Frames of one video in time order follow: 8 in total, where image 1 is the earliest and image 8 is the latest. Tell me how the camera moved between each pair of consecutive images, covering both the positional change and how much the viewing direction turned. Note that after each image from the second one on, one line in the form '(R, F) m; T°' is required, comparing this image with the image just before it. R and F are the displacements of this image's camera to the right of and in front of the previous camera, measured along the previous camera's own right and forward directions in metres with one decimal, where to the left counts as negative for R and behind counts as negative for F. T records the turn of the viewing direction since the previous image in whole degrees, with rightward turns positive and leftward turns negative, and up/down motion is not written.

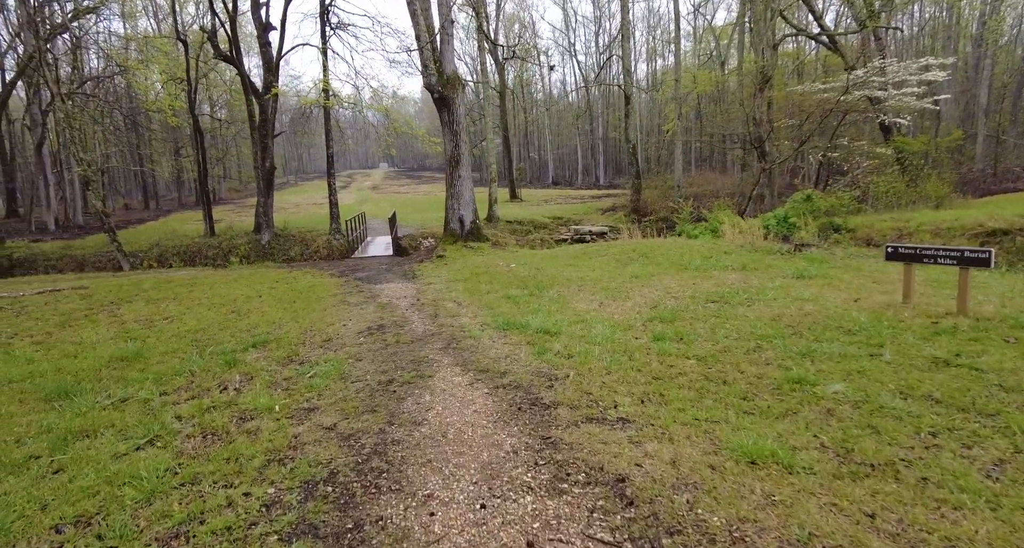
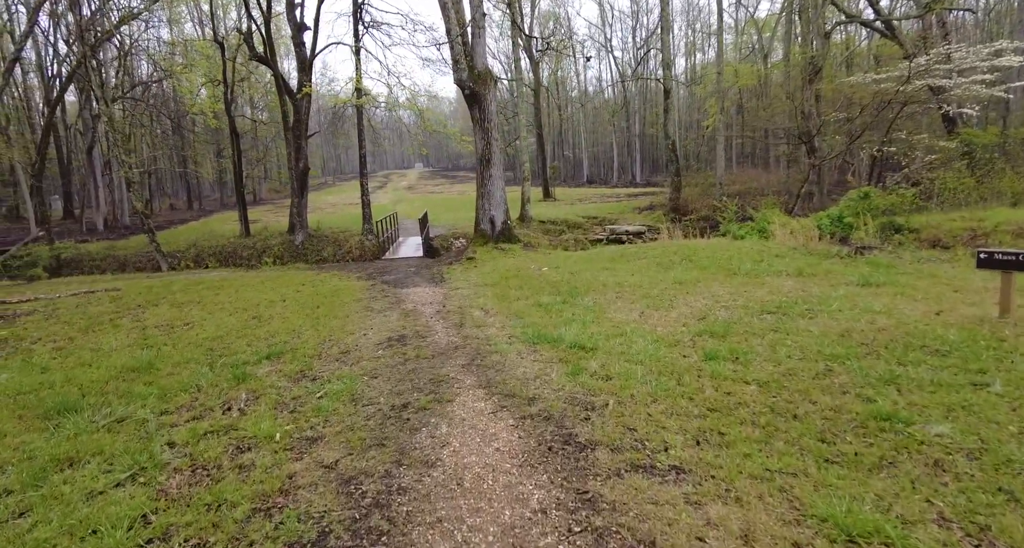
(0.0, +0.6) m; -3°
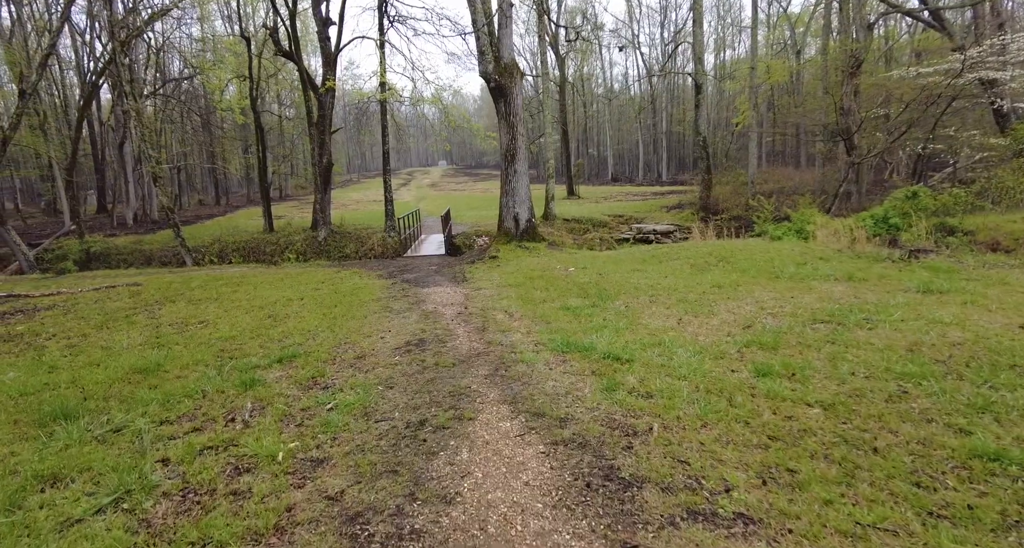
(-0.1, +0.5) m; -2°
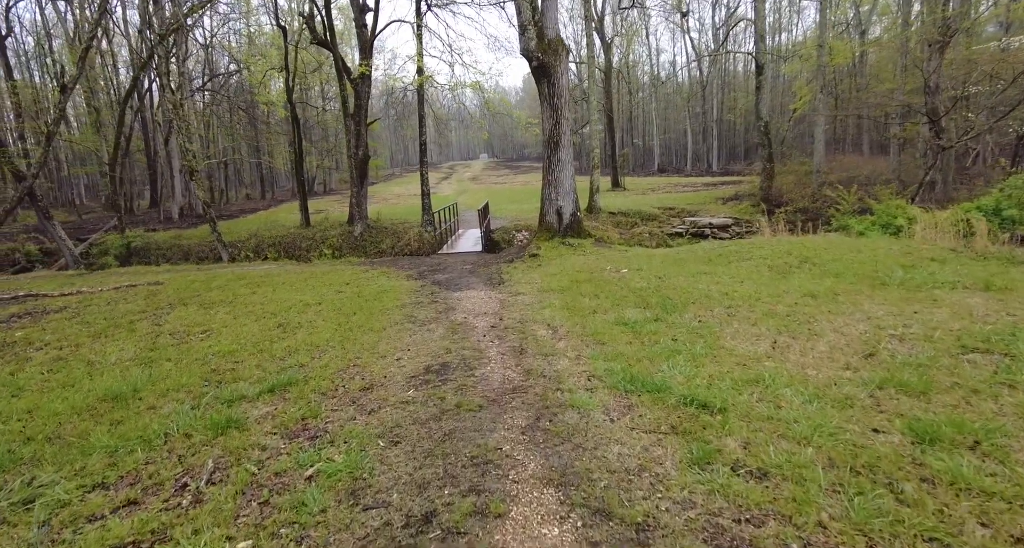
(0.0, +1.3) m; -4°
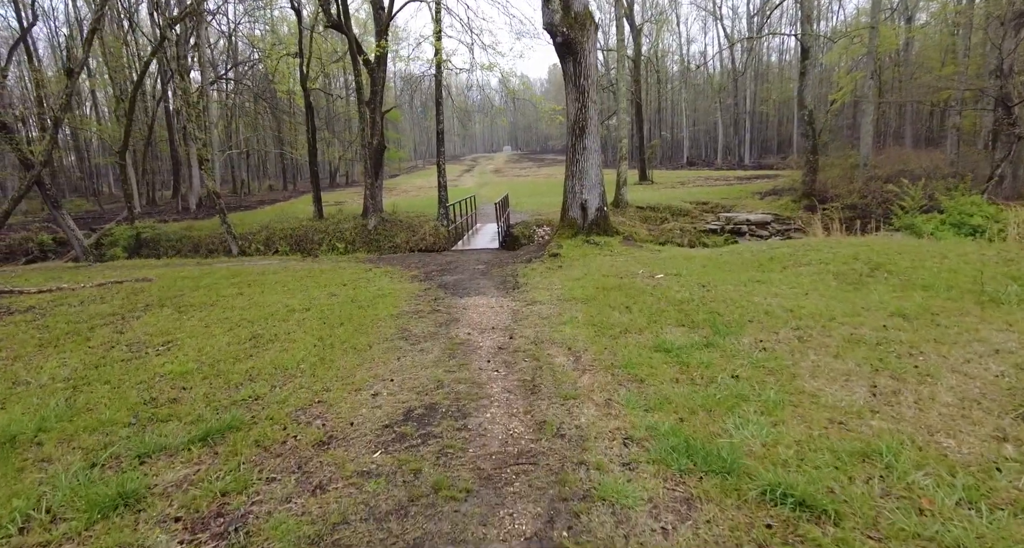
(+0.1, +1.2) m; -2°
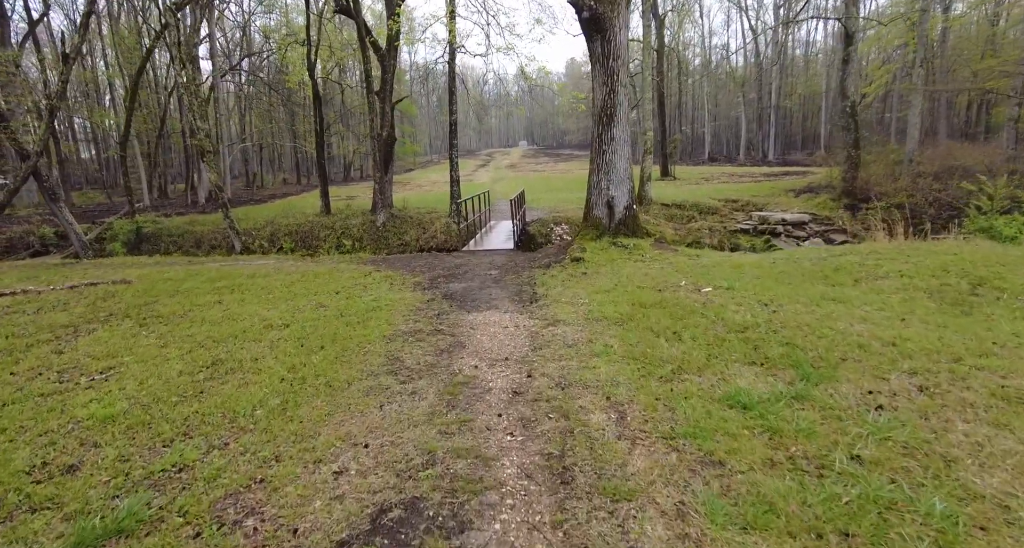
(0.0, +1.3) m; -1°
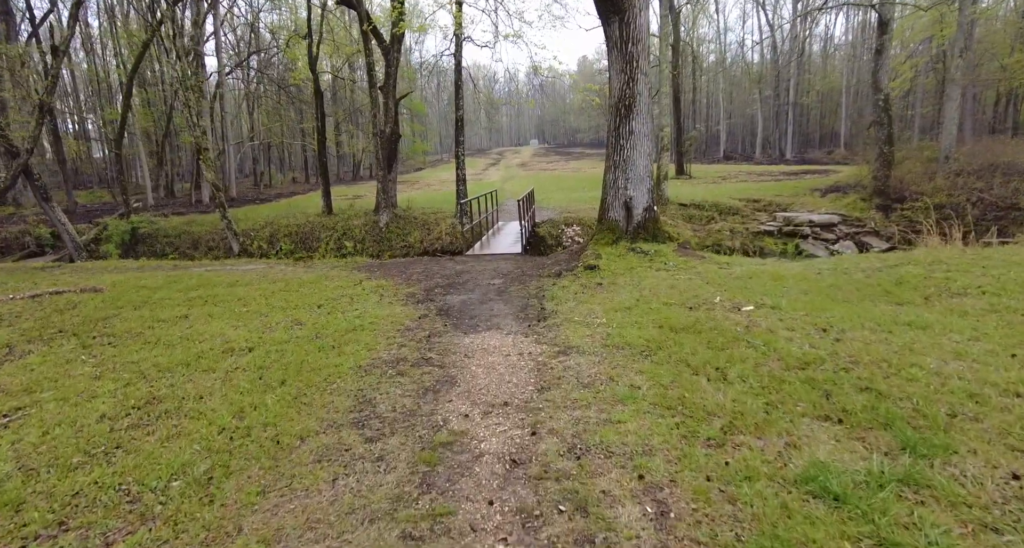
(+0.1, +1.0) m; -1°
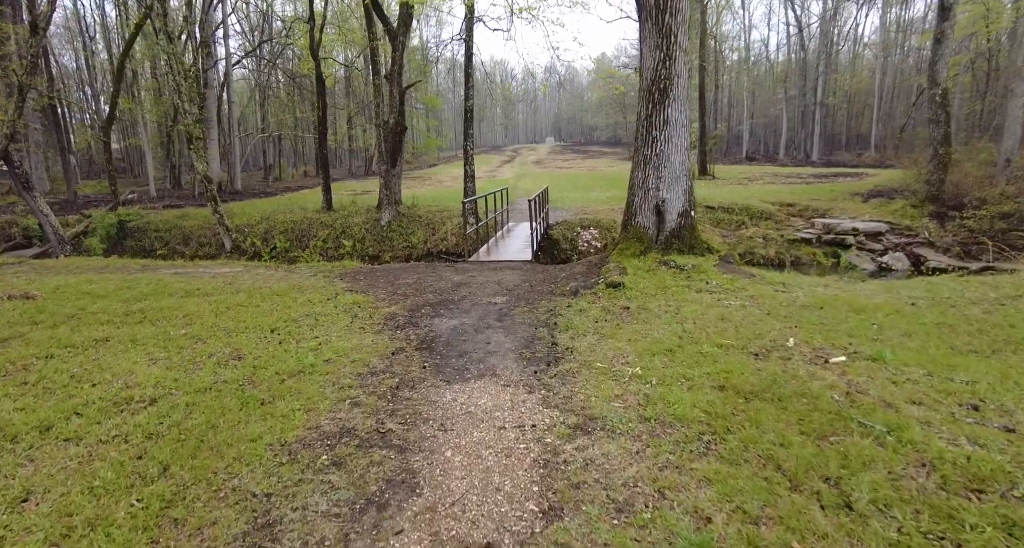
(+0.1, +1.6) m; -1°
